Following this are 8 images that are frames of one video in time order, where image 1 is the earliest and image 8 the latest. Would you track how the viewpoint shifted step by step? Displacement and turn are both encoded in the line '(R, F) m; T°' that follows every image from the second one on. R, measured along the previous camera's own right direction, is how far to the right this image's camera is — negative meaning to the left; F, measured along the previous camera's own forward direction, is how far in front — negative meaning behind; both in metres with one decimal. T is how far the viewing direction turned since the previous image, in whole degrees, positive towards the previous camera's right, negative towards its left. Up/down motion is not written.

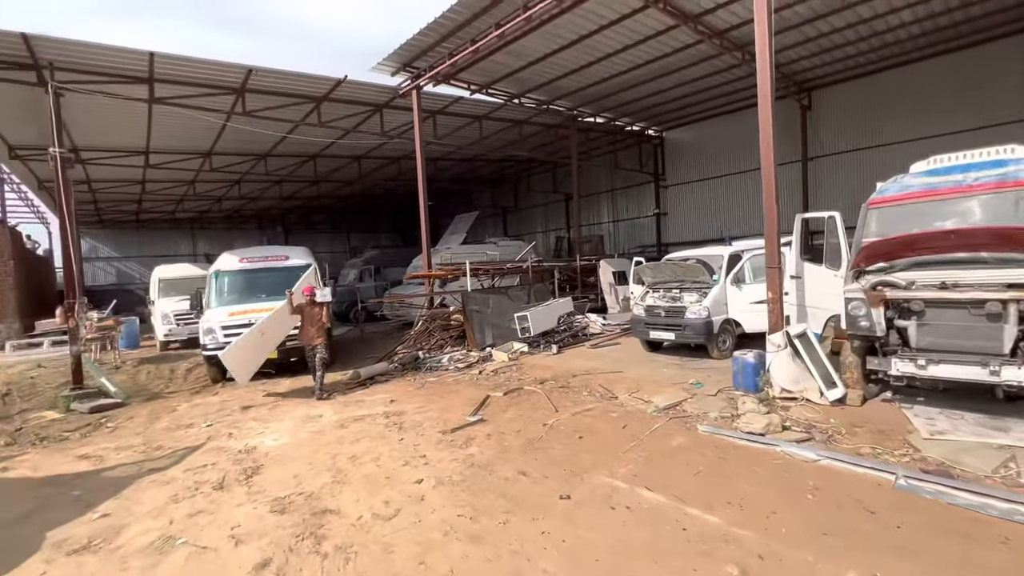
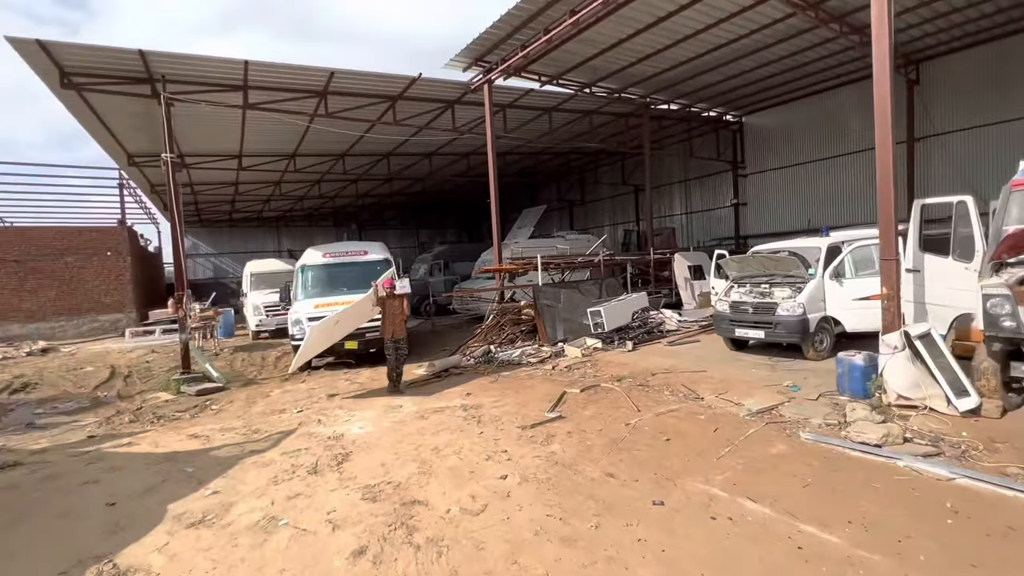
(-0.2, +0.1) m; -8°
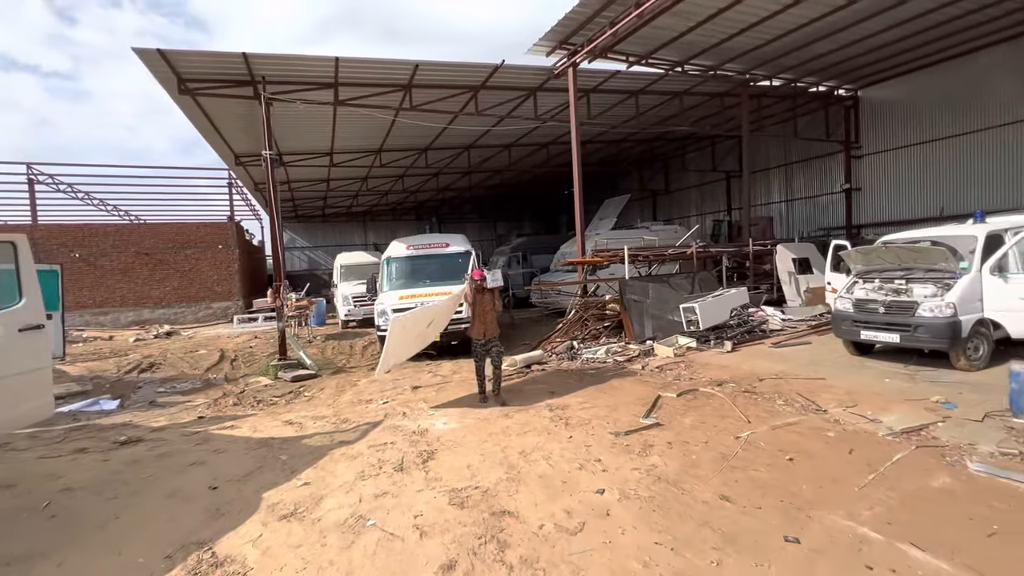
(-0.2, +0.4) m; -9°
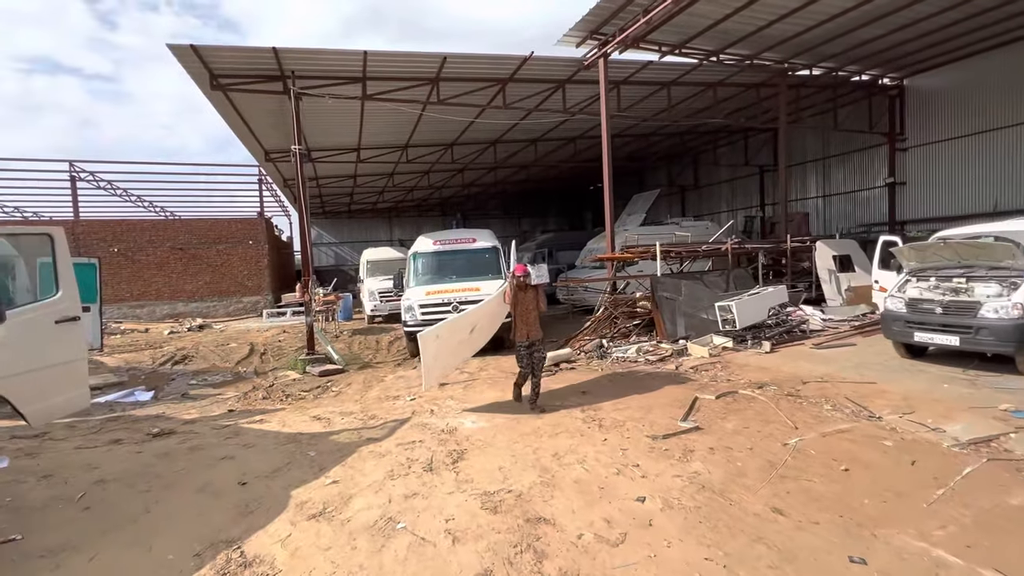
(-0.1, +0.2) m; -3°
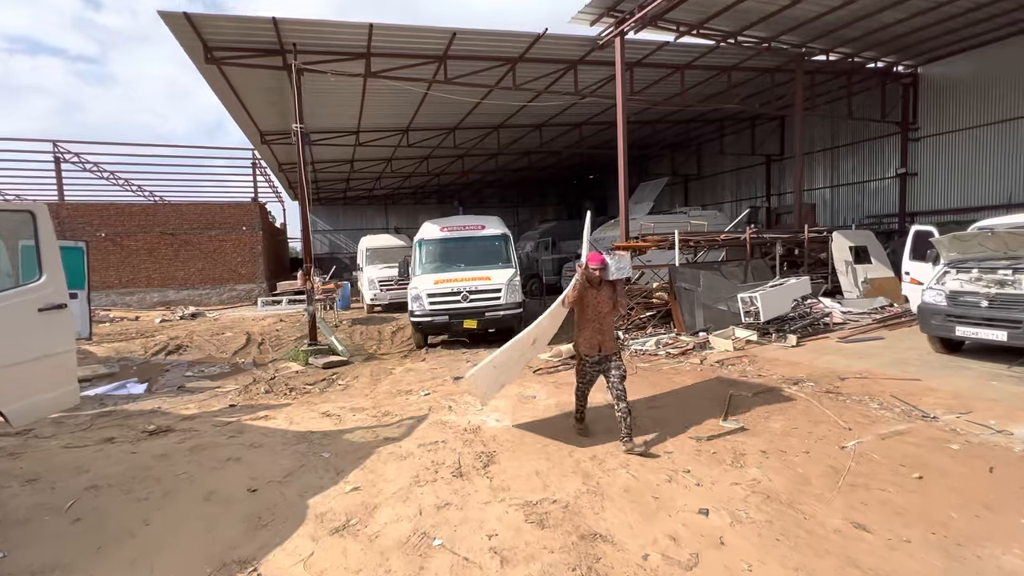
(-0.4, +0.4) m; +1°
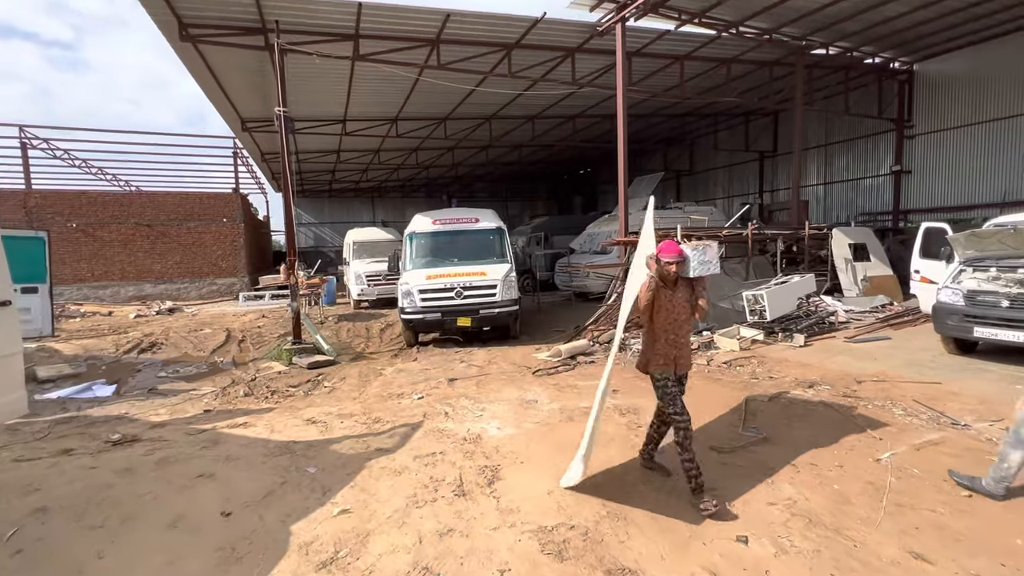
(-0.2, +0.4) m; +2°
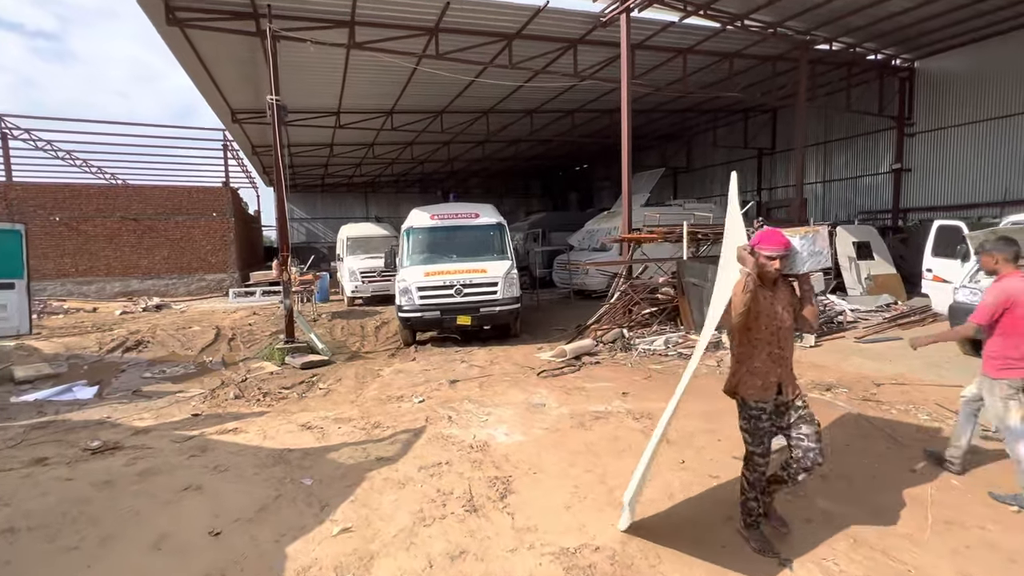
(-0.2, +0.3) m; +1°
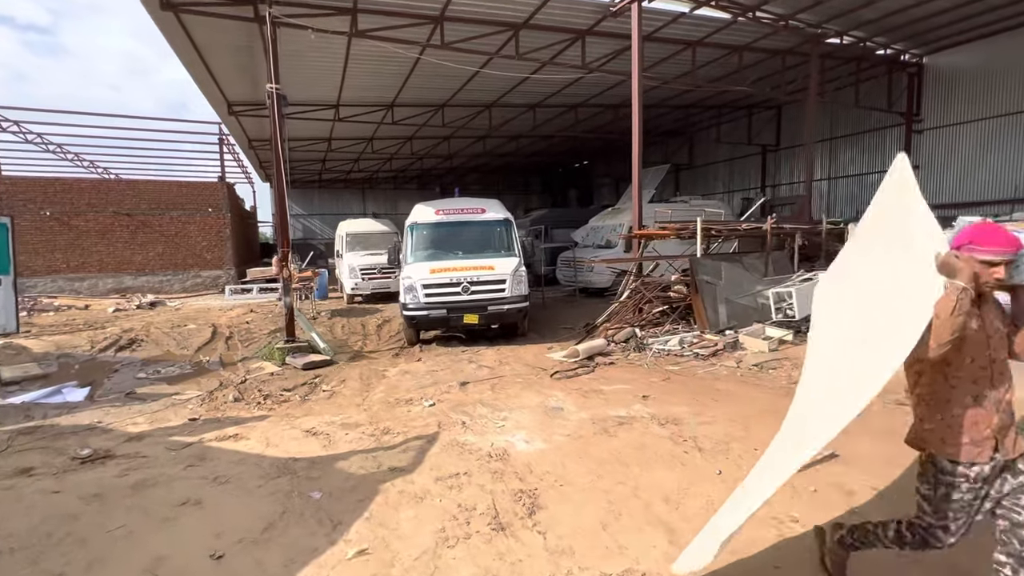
(-0.2, +0.3) m; 0°
